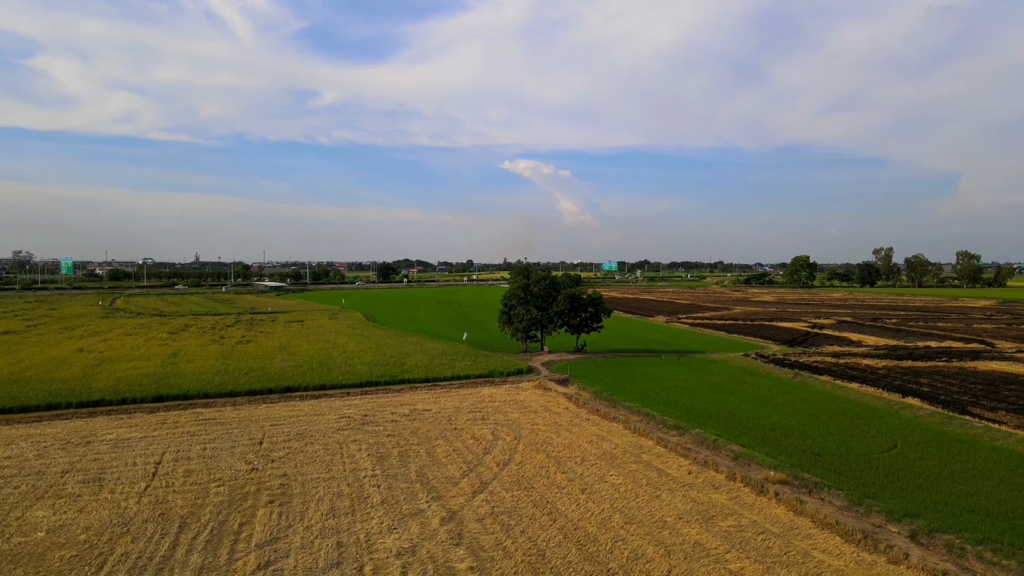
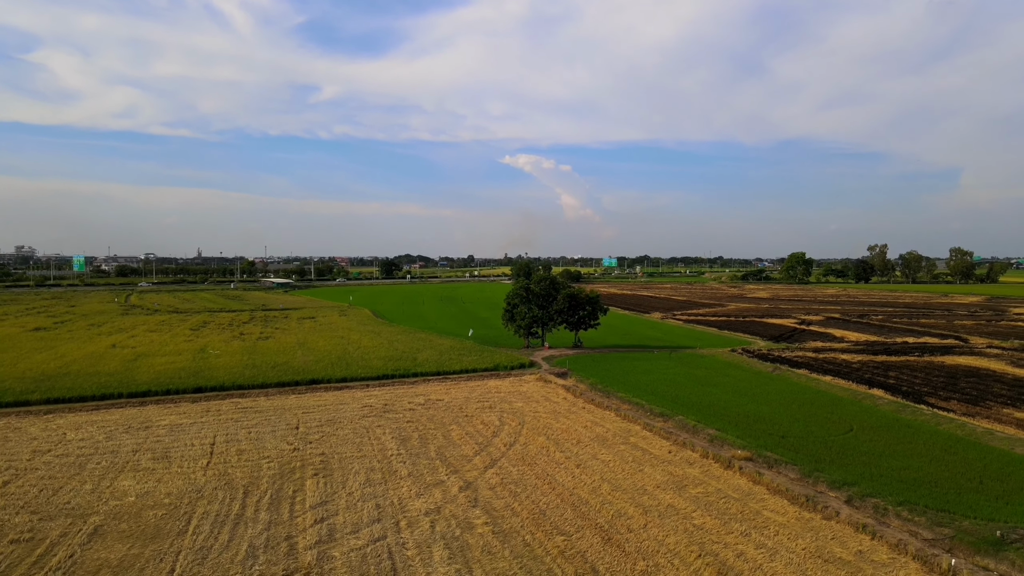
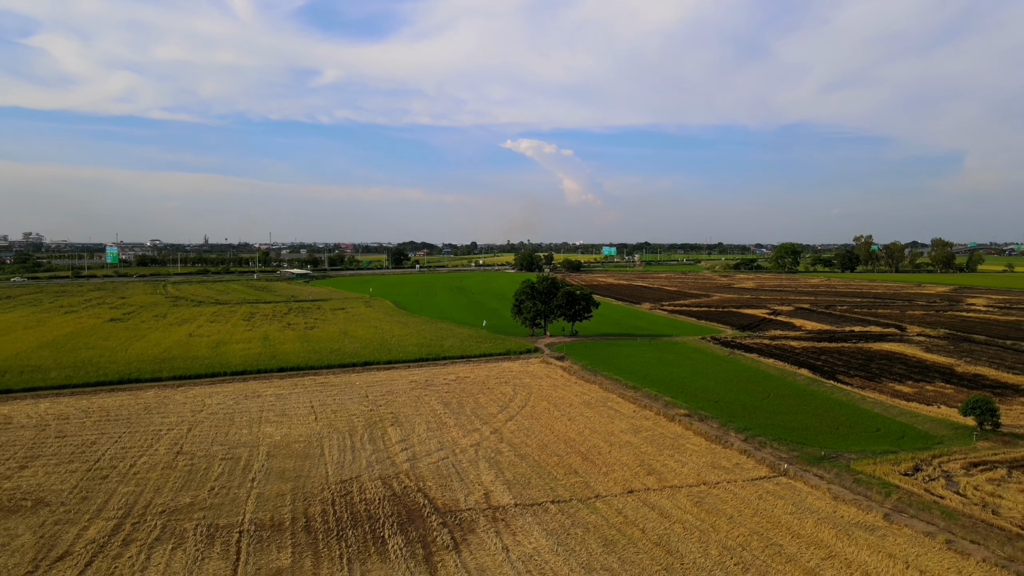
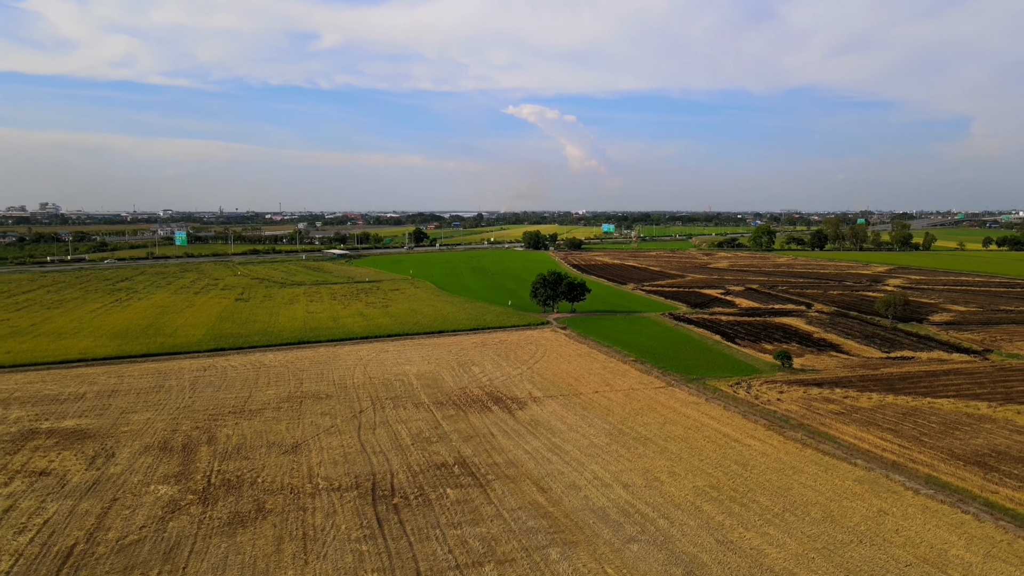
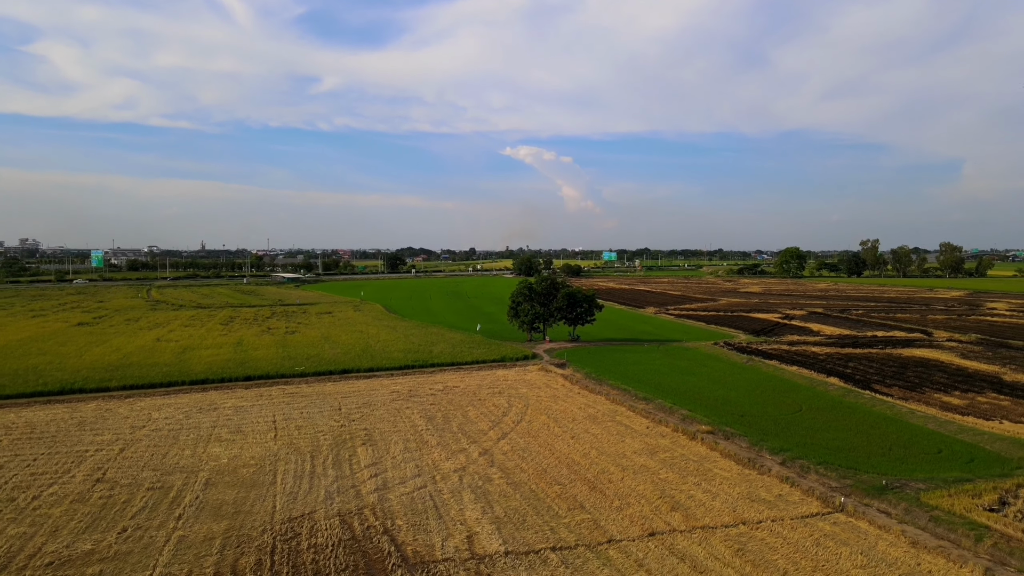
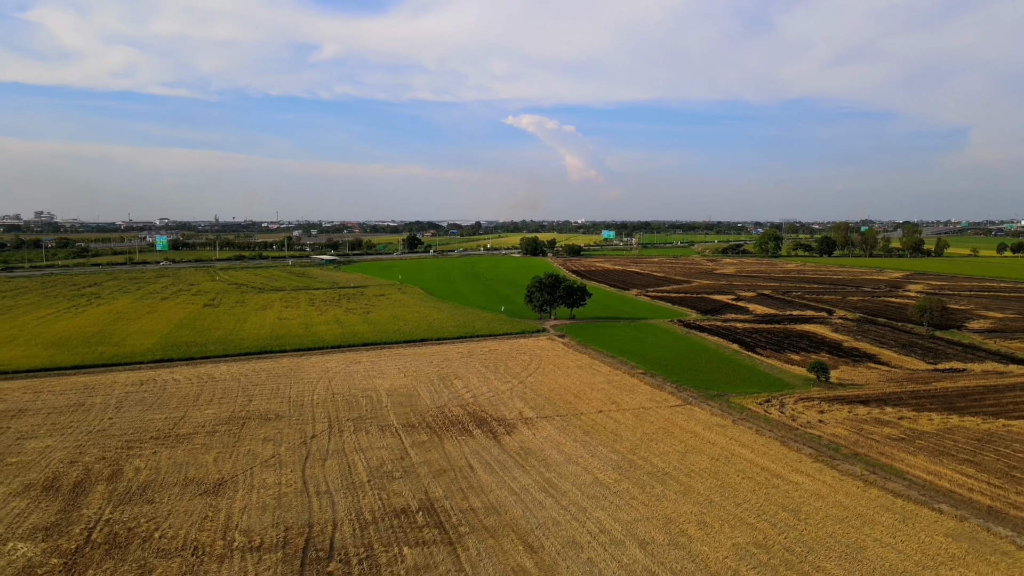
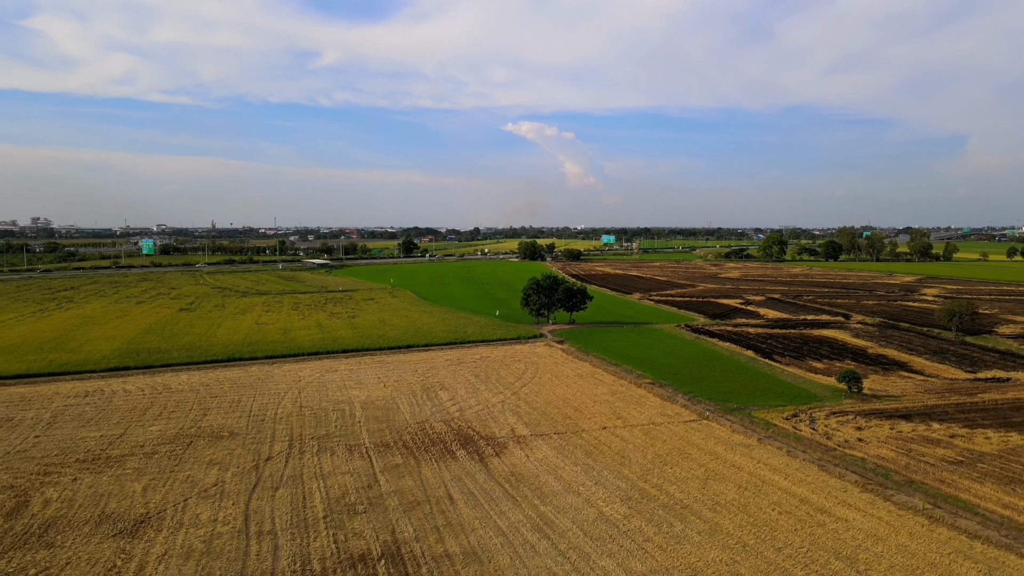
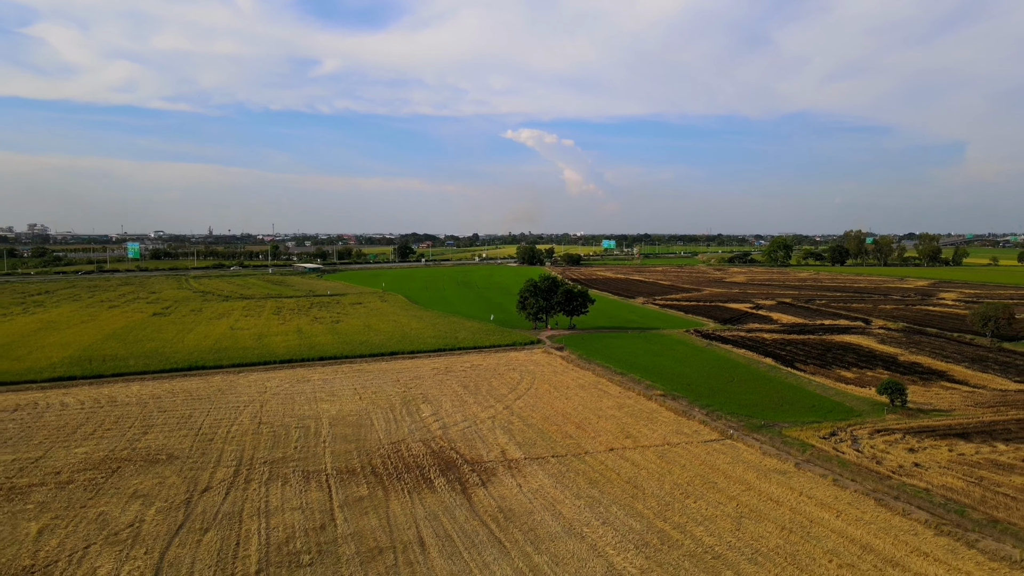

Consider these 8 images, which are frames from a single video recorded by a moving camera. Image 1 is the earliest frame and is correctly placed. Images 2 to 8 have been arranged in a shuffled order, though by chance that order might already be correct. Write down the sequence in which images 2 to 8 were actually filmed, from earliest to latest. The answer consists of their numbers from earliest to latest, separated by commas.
2, 5, 3, 8, 7, 6, 4
